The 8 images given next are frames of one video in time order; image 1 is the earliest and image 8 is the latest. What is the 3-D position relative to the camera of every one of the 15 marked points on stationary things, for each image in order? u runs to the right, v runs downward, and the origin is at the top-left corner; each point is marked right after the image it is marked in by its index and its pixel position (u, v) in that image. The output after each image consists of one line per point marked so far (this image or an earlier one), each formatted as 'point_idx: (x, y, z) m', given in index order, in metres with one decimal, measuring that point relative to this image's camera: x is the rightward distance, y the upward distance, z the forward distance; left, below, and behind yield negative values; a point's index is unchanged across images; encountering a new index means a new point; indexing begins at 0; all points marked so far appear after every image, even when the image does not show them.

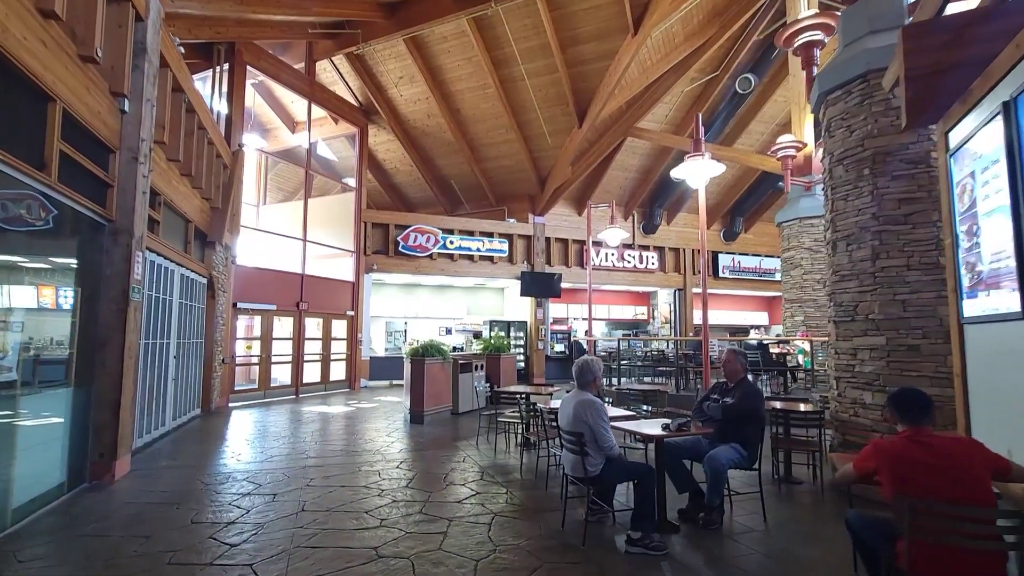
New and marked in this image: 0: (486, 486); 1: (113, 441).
0: (-0.3, -1.9, +4.8) m
1: (-4.0, -1.5, +5.0) m
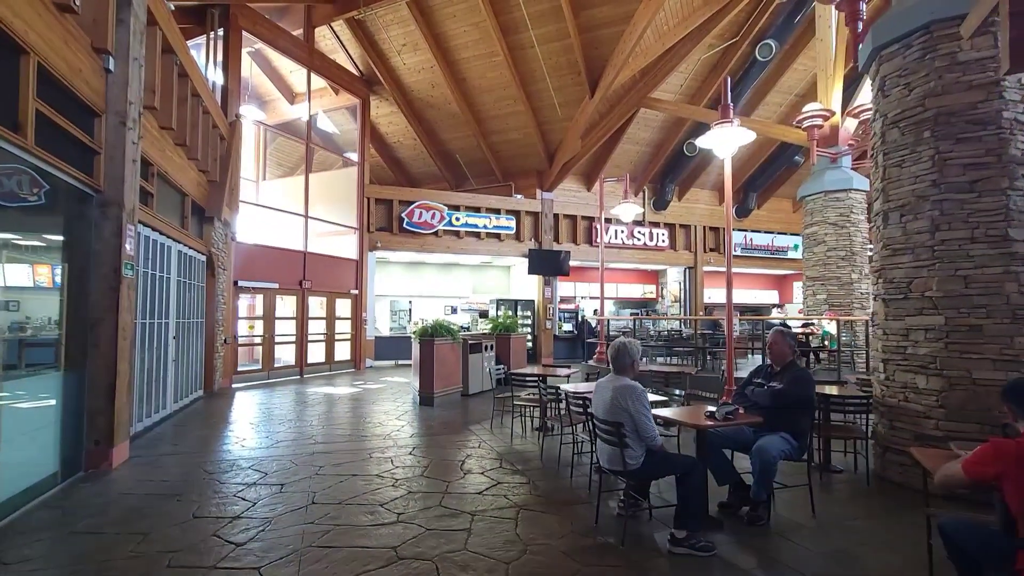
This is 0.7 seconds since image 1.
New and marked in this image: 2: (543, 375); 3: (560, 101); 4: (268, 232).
0: (-0.1, -1.7, +4.5) m
1: (-3.8, -1.3, +4.7) m
2: (+0.4, -1.1, +6.2) m
3: (+1.3, +5.2, +13.5) m
4: (-6.0, +1.4, +12.0) m
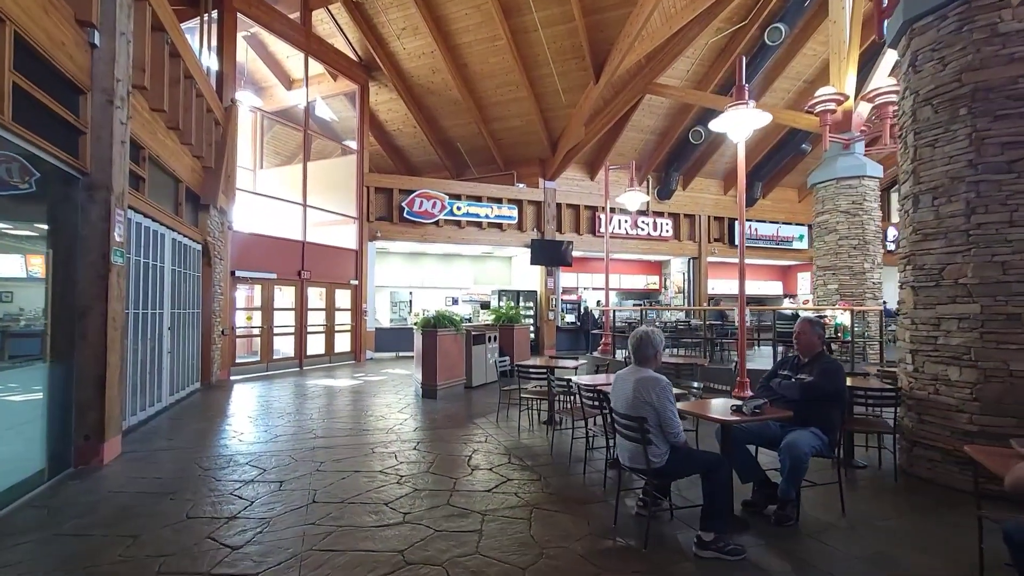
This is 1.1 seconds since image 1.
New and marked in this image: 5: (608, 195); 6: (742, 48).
0: (0.0, -1.6, +4.3) m
1: (-3.7, -1.2, +4.5) m
2: (+0.5, -1.0, +6.0) m
3: (+1.4, +5.4, +13.2) m
4: (-5.9, +1.6, +11.8) m
5: (+2.7, +2.6, +13.8) m
6: (+5.8, +6.1, +12.4) m
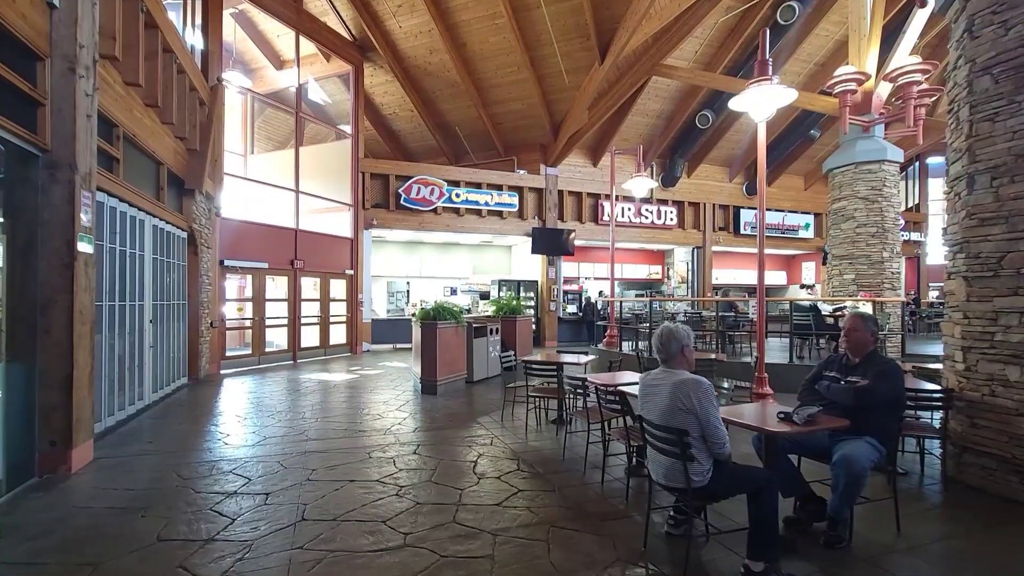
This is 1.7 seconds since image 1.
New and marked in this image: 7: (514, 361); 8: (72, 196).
0: (+0.1, -1.5, +4.0) m
1: (-3.7, -1.1, +4.0) m
2: (+0.5, -0.9, +5.6) m
3: (+1.4, +5.7, +12.7) m
4: (-5.9, +1.8, +11.3) m
5: (+2.7, +2.9, +13.3) m
6: (+5.9, +6.3, +11.9) m
7: (0.0, -1.1, +7.7) m
8: (-3.6, +0.8, +4.1) m
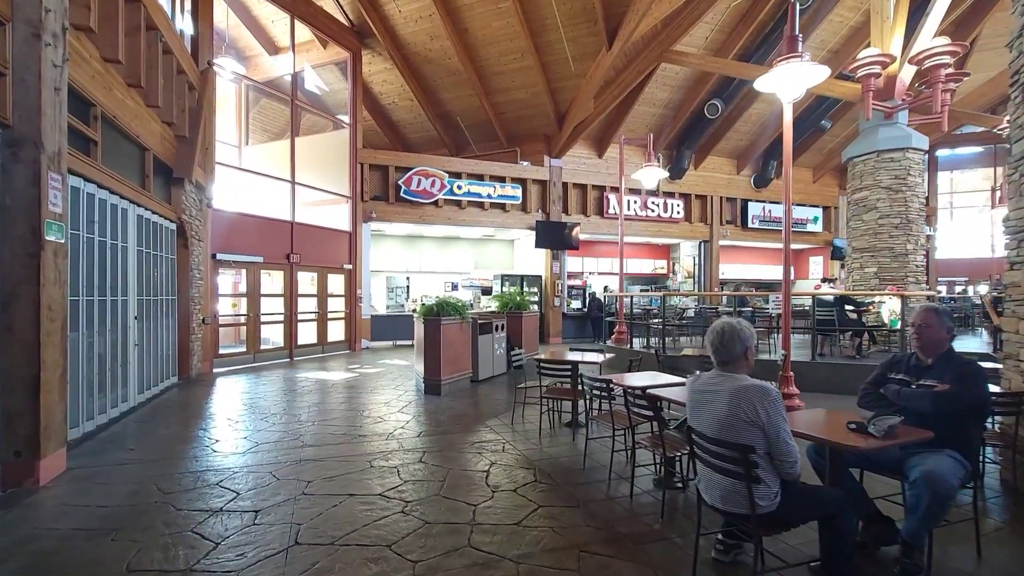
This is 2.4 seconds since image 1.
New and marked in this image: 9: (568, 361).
0: (+0.2, -1.5, +3.6) m
1: (-3.5, -1.1, +3.6) m
2: (+0.7, -0.8, +5.2) m
3: (+1.5, +5.8, +12.3) m
4: (-5.8, +2.0, +10.8) m
5: (+2.8, +3.0, +12.9) m
6: (+6.0, +6.4, +11.5) m
7: (+0.1, -1.1, +7.3) m
8: (-3.5, +0.8, +3.6) m
9: (+0.6, -0.8, +5.2) m
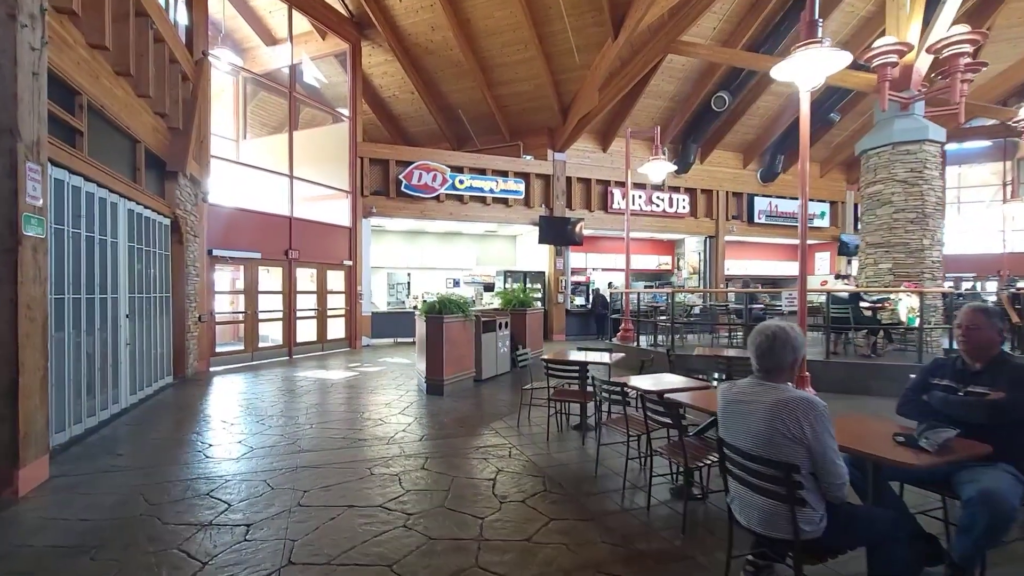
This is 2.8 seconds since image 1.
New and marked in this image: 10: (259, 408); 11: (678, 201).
0: (+0.3, -1.5, +3.3) m
1: (-3.5, -1.1, +3.4) m
2: (+0.7, -0.8, +5.0) m
3: (+1.6, +5.9, +12.0) m
4: (-5.7, +2.0, +10.6) m
5: (+2.9, +3.1, +12.6) m
6: (+6.0, +6.5, +11.2) m
7: (+0.2, -1.0, +7.1) m
8: (-3.5, +0.8, +3.4) m
9: (+0.7, -0.7, +5.0) m
10: (-3.2, -1.5, +6.2) m
11: (+5.2, +2.8, +15.6) m
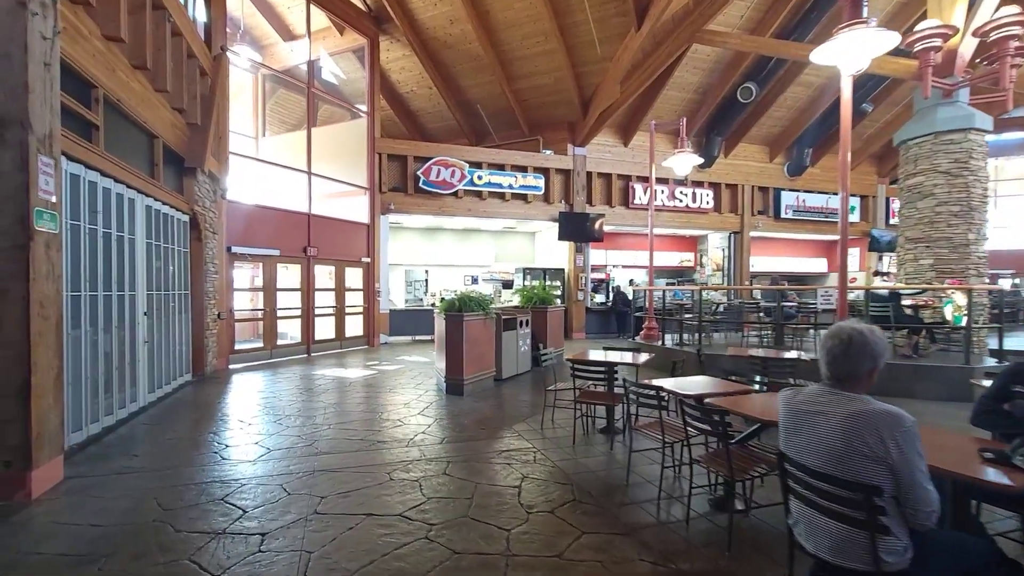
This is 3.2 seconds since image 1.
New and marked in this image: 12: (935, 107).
0: (+0.5, -1.4, +3.1) m
1: (-3.3, -1.0, +3.3) m
2: (+1.0, -0.7, +4.8) m
3: (+2.1, +6.0, +11.7) m
4: (-5.3, +2.1, +10.6) m
5: (+3.4, +3.2, +12.3) m
6: (+6.5, +6.6, +10.7) m
7: (+0.5, -1.0, +6.9) m
8: (-3.3, +0.9, +3.3) m
9: (+0.9, -0.7, +4.8) m
10: (-2.9, -1.5, +6.1) m
11: (+5.8, +2.8, +15.2) m
12: (+6.8, +2.9, +7.9) m
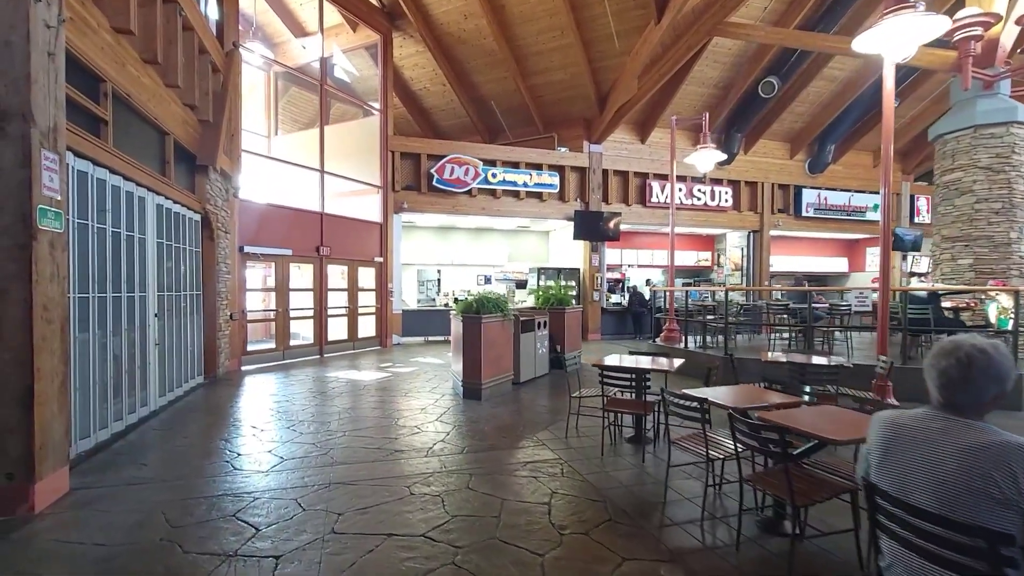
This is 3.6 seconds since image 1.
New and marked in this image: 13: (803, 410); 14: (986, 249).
0: (+0.7, -1.5, +2.9) m
1: (-3.1, -1.1, +3.1) m
2: (+1.2, -0.7, +4.5) m
3: (+2.4, +6.0, +11.4) m
4: (-4.9, +2.1, +10.4) m
5: (+3.8, +3.2, +12.0) m
6: (+6.8, +6.6, +10.4) m
7: (+0.8, -1.0, +6.6) m
8: (-3.1, +0.8, +3.1) m
9: (+1.1, -0.7, +4.5) m
10: (-2.7, -1.5, +6.0) m
11: (+6.3, +2.8, +14.9) m
12: (+7.1, +2.9, +7.5) m
13: (+1.9, -0.8, +3.1) m
14: (+7.3, +0.6, +7.6) m
